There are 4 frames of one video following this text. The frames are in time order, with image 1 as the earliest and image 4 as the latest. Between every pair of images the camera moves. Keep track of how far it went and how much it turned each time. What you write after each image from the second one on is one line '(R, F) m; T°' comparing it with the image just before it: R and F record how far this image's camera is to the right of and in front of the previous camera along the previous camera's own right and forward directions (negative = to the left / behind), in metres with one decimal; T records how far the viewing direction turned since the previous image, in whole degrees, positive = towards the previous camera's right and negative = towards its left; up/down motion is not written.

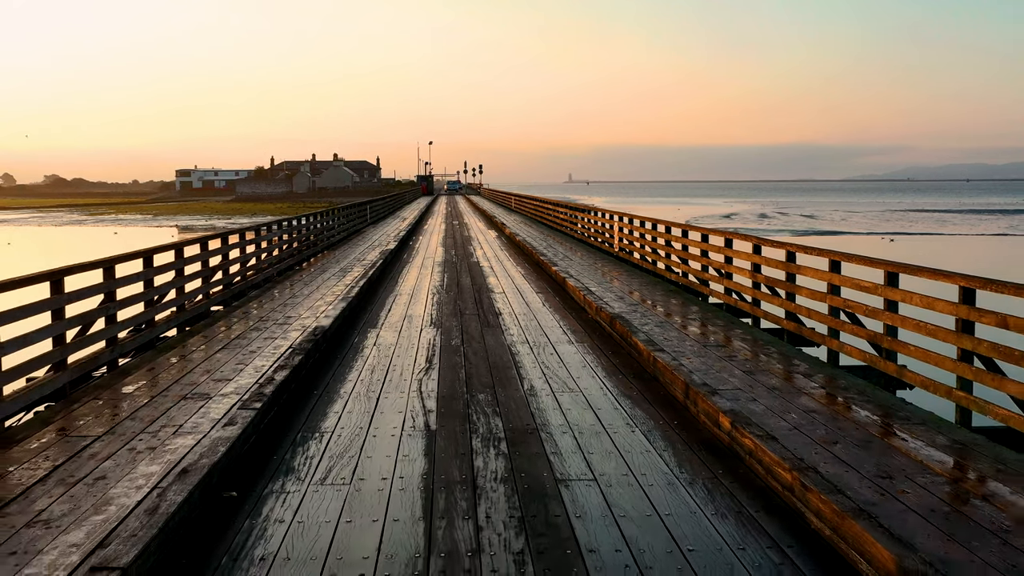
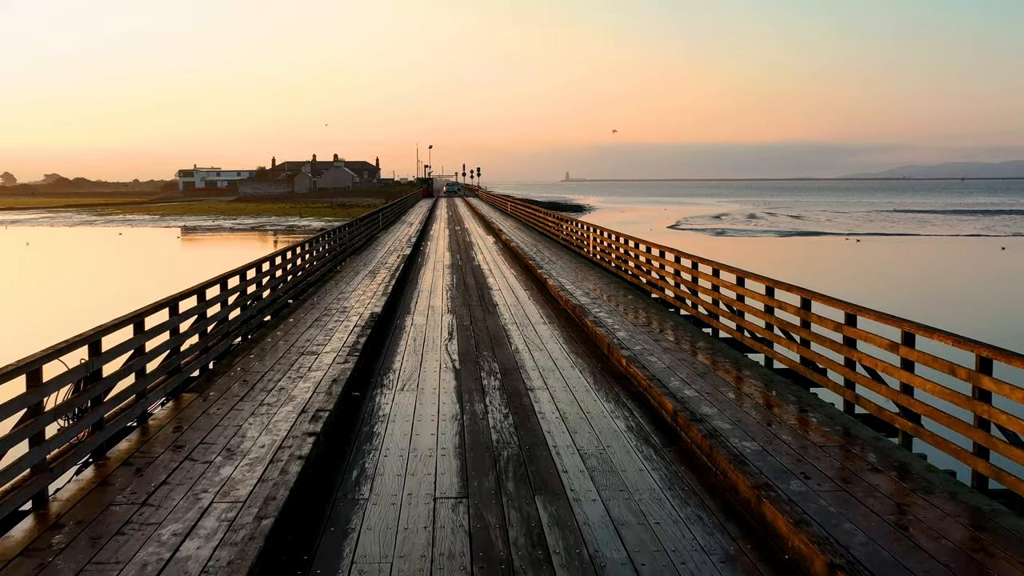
(0.0, -3.1) m; 0°
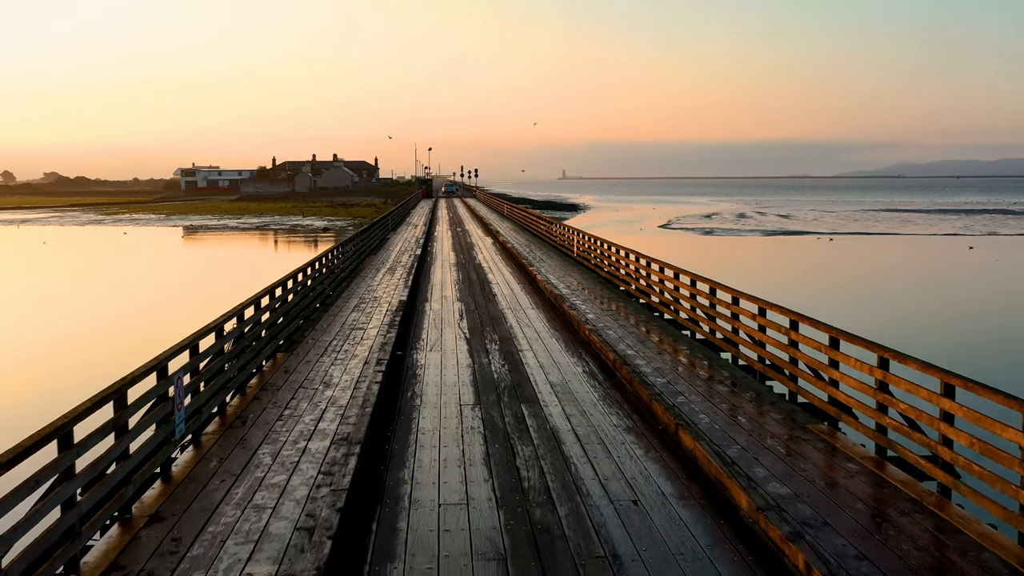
(0.0, -2.9) m; 0°
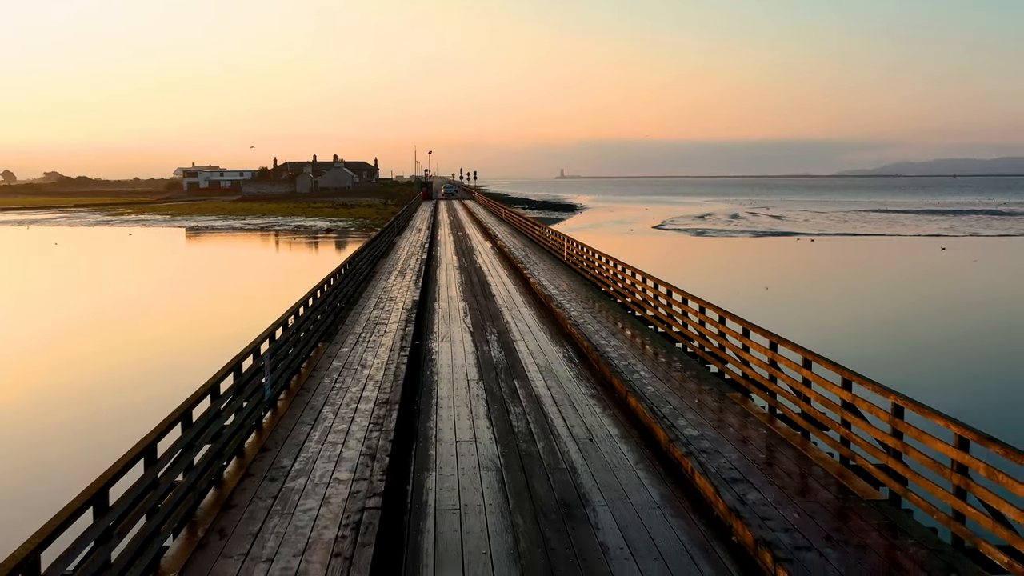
(0.0, -2.3) m; 0°
